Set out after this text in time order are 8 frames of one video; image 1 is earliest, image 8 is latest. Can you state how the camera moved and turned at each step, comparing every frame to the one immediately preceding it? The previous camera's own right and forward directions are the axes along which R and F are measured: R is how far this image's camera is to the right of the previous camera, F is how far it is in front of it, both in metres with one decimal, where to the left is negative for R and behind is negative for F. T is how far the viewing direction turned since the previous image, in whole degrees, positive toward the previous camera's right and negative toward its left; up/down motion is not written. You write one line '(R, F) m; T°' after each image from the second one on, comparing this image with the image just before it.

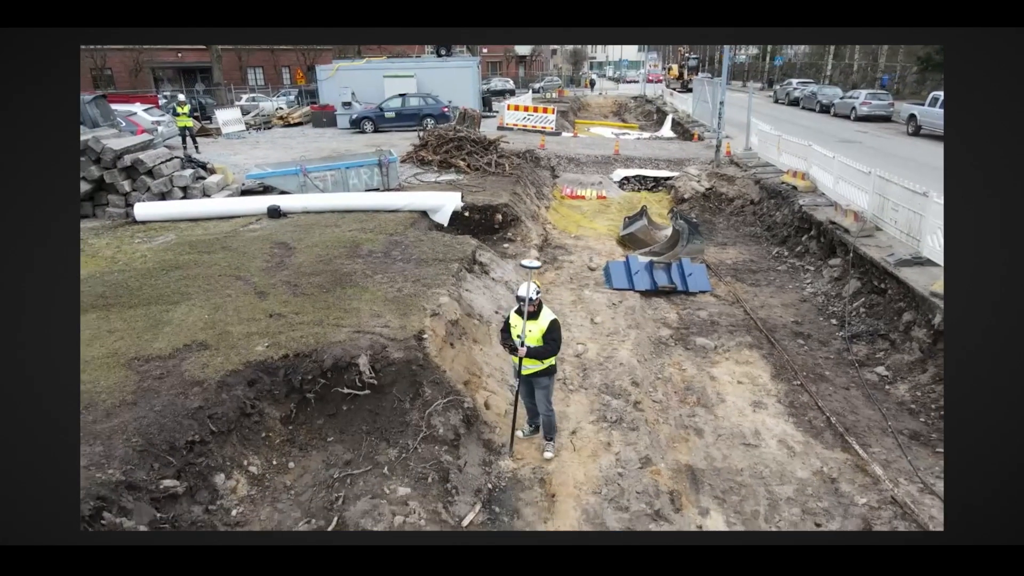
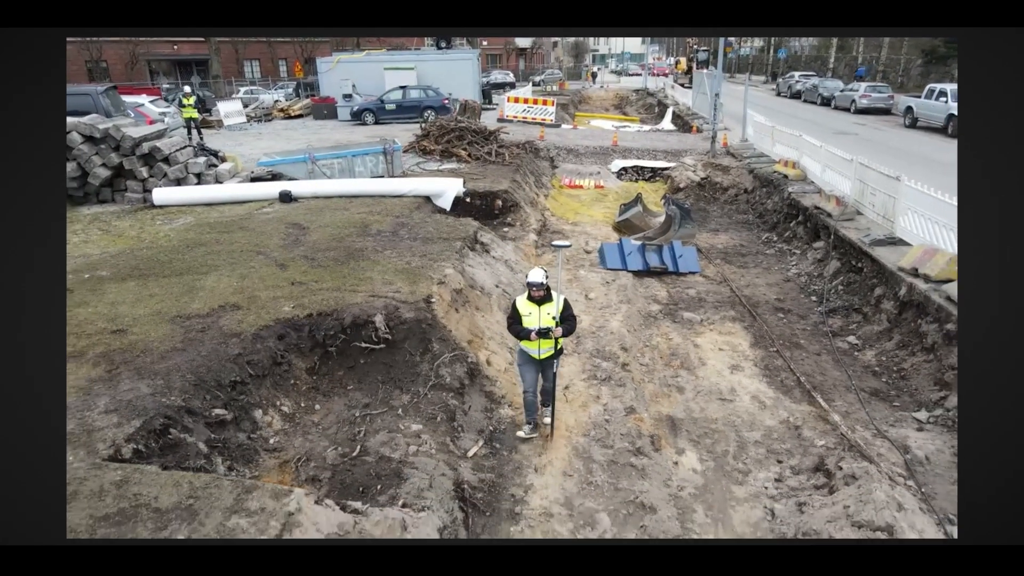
(0.0, -0.8) m; 0°
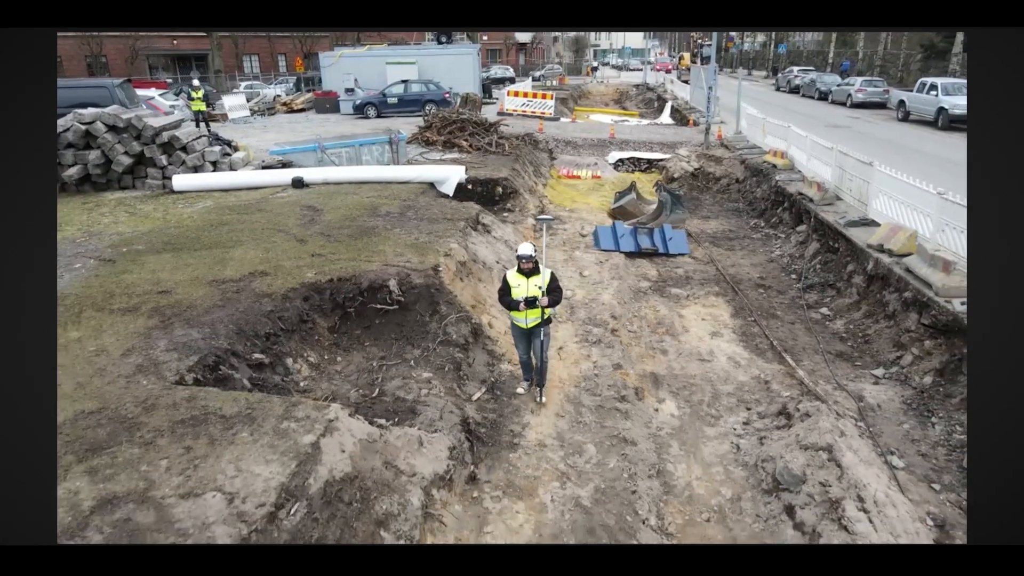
(0.0, -0.8) m; 0°
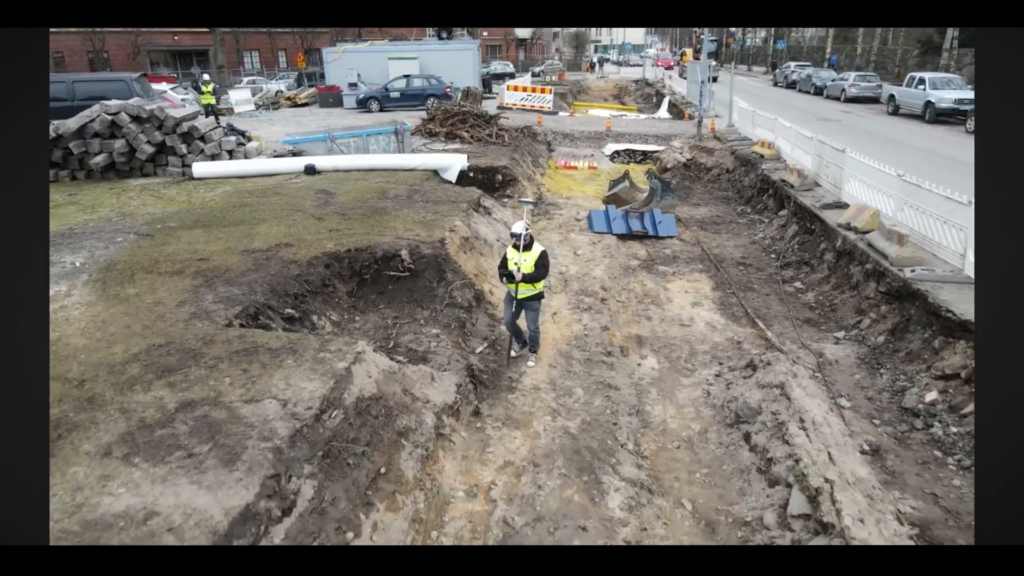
(0.0, -0.9) m; 0°
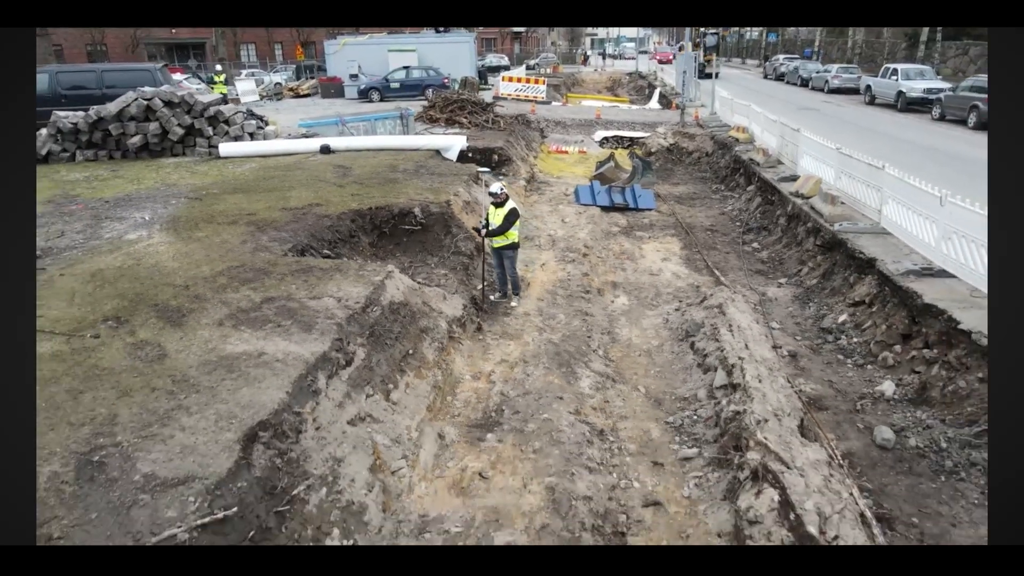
(0.0, -1.6) m; 0°
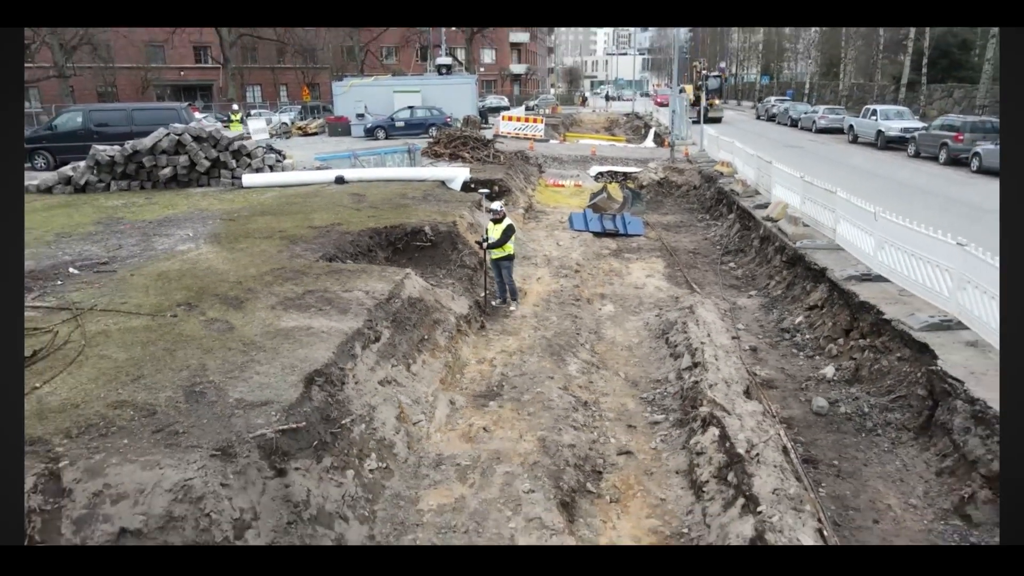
(0.0, -1.3) m; 0°
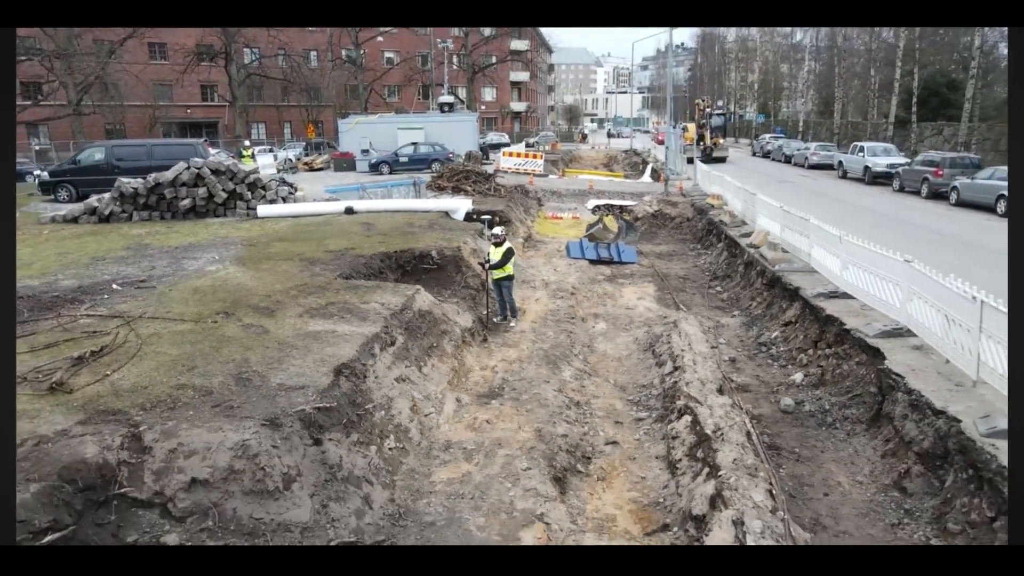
(0.0, -0.9) m; 0°
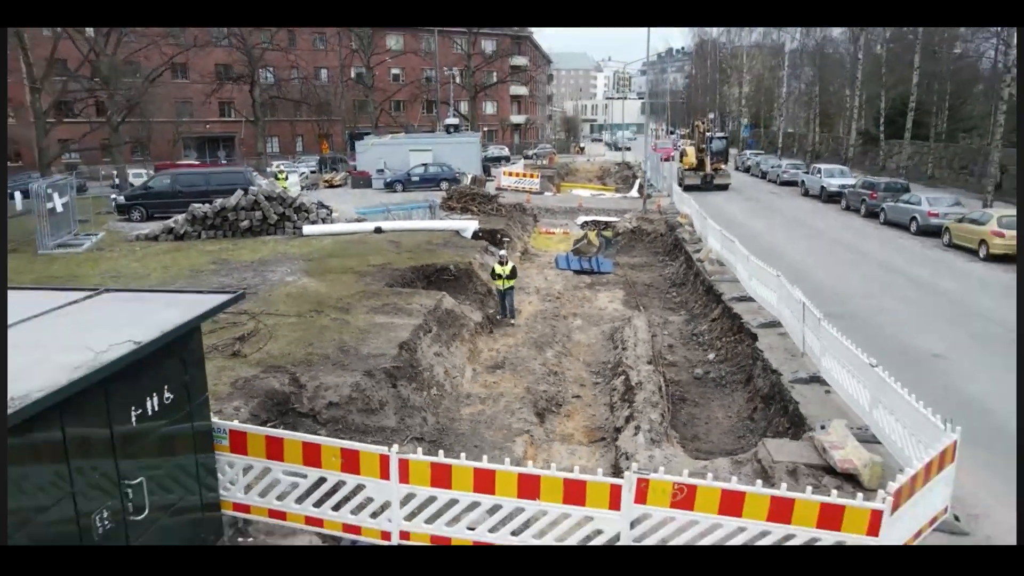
(0.0, -3.7) m; 0°
